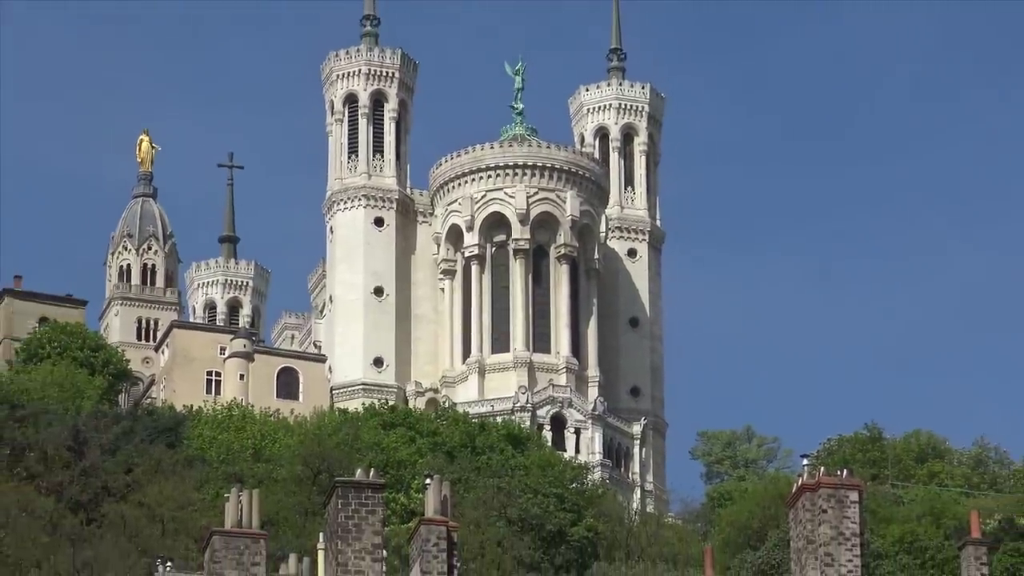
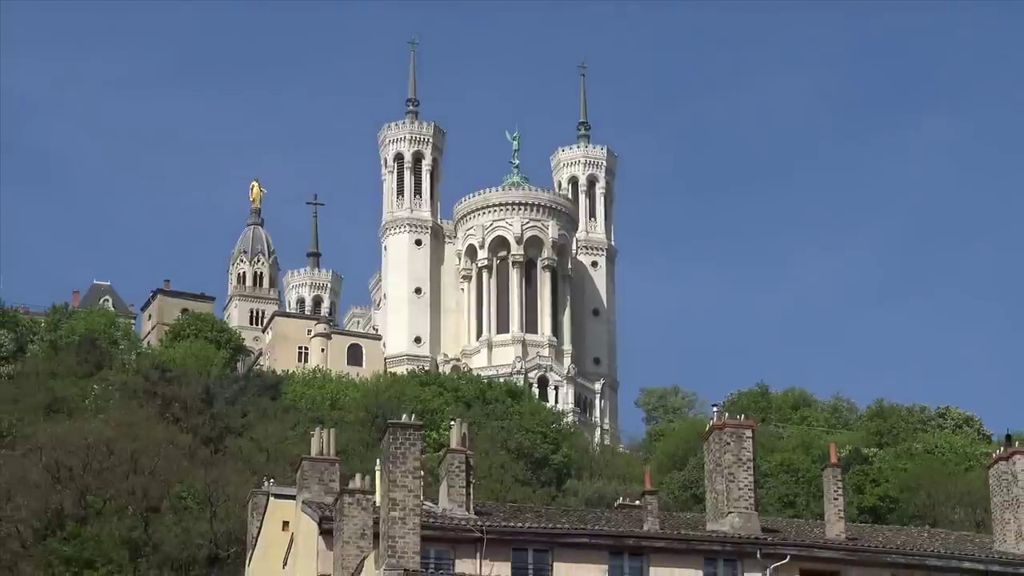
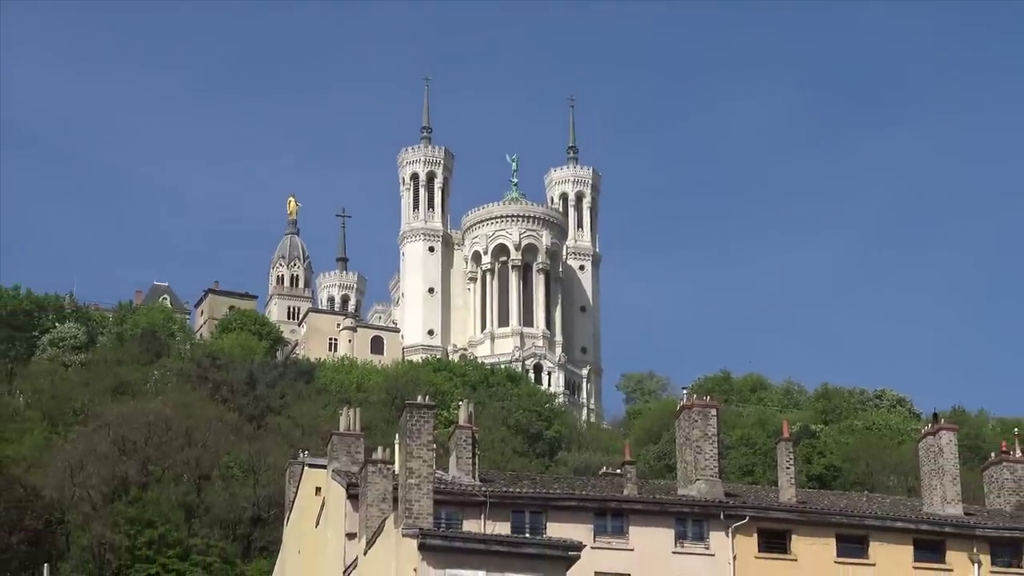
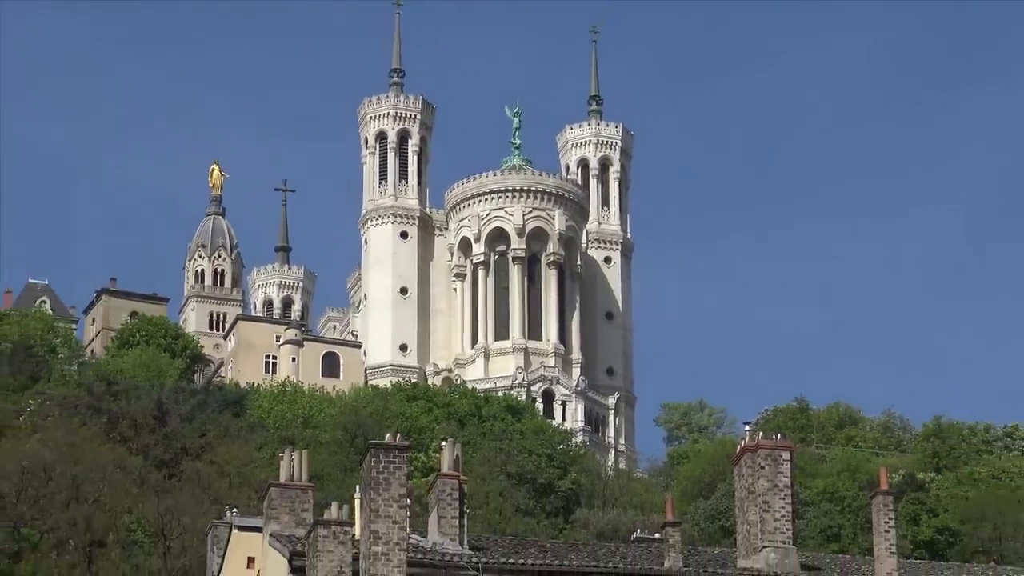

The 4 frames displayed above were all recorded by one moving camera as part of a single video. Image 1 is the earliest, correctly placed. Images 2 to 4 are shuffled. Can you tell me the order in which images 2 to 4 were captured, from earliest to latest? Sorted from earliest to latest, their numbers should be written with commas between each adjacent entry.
4, 2, 3
